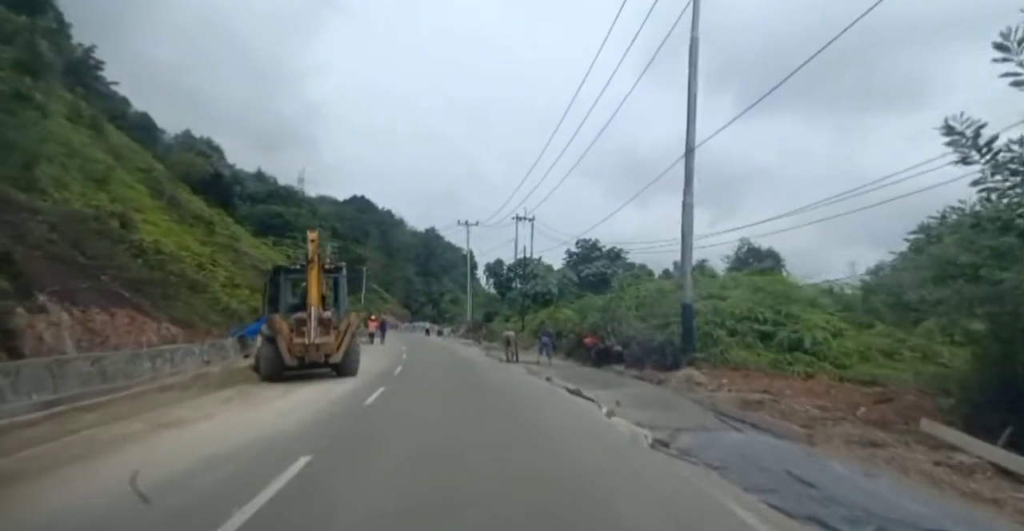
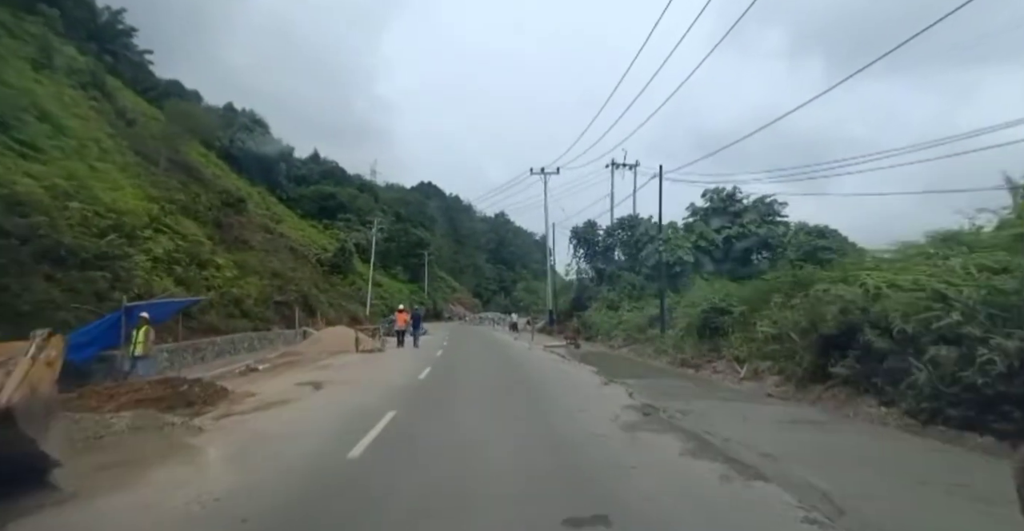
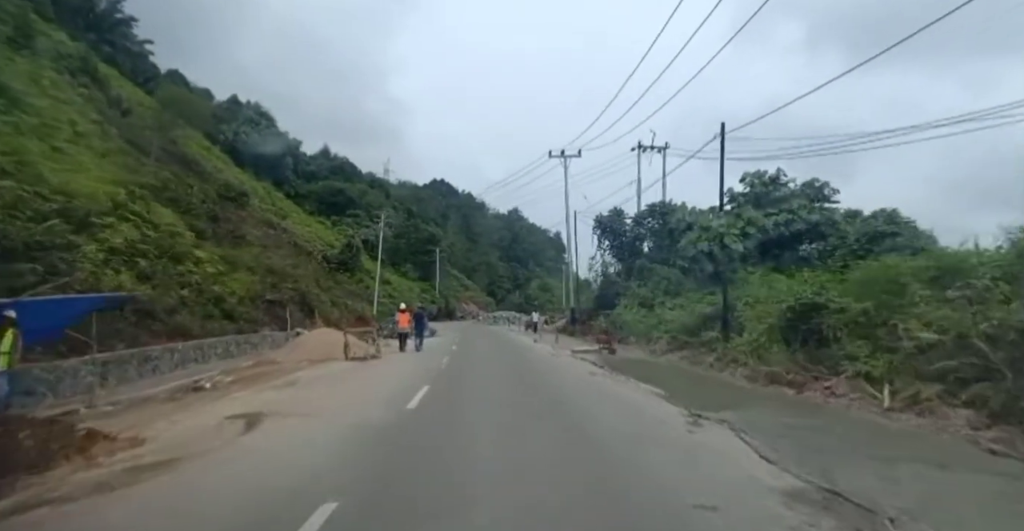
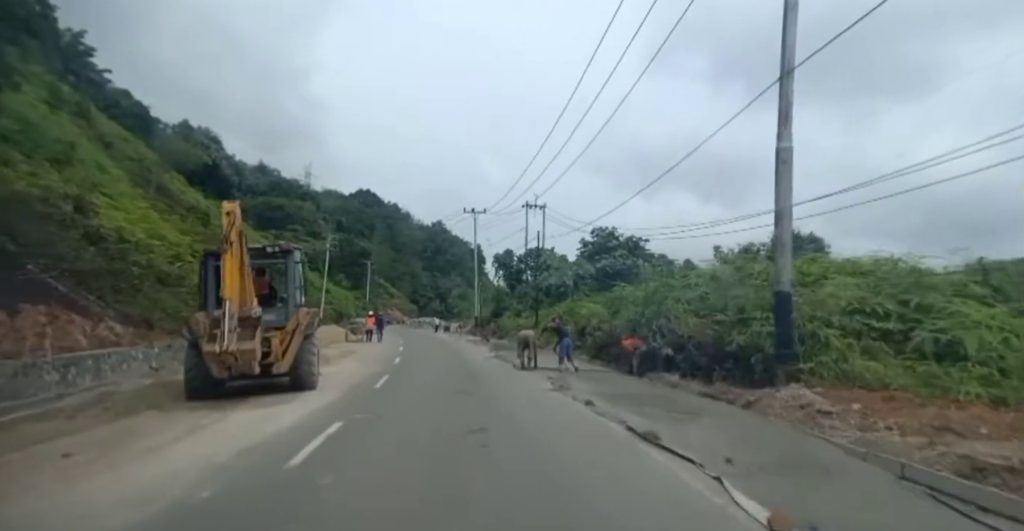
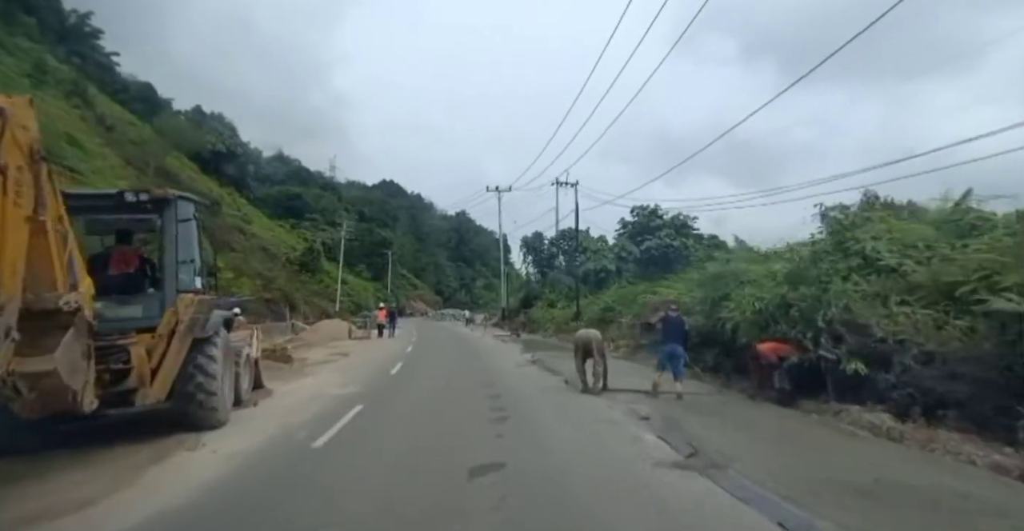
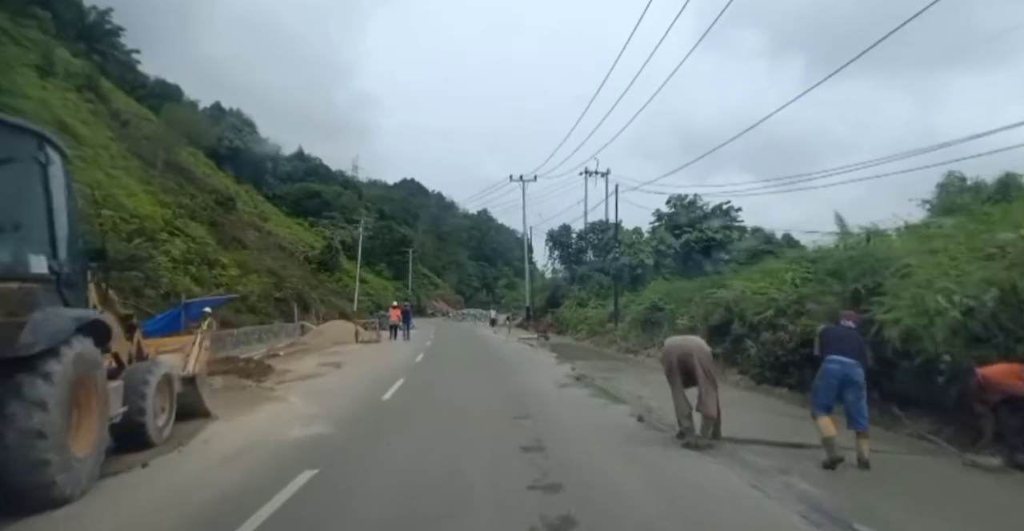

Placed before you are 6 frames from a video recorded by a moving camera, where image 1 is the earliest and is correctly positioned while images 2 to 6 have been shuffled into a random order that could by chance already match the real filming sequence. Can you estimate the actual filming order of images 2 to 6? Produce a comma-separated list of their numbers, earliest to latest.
4, 5, 6, 2, 3
